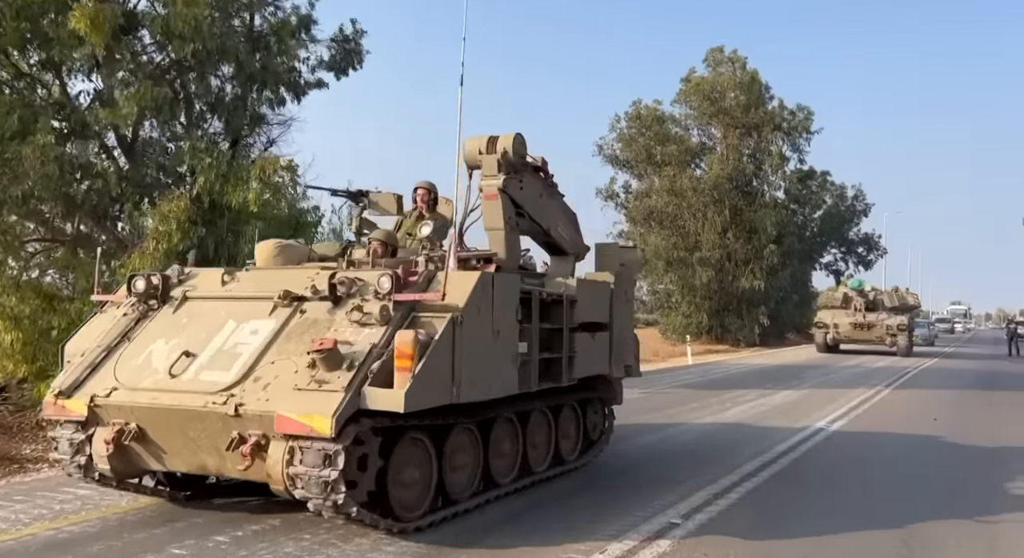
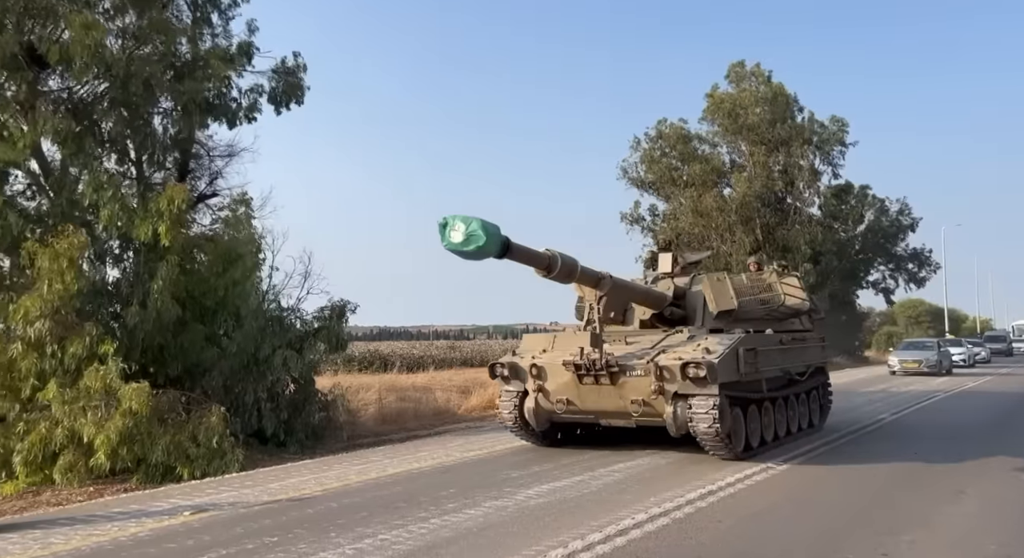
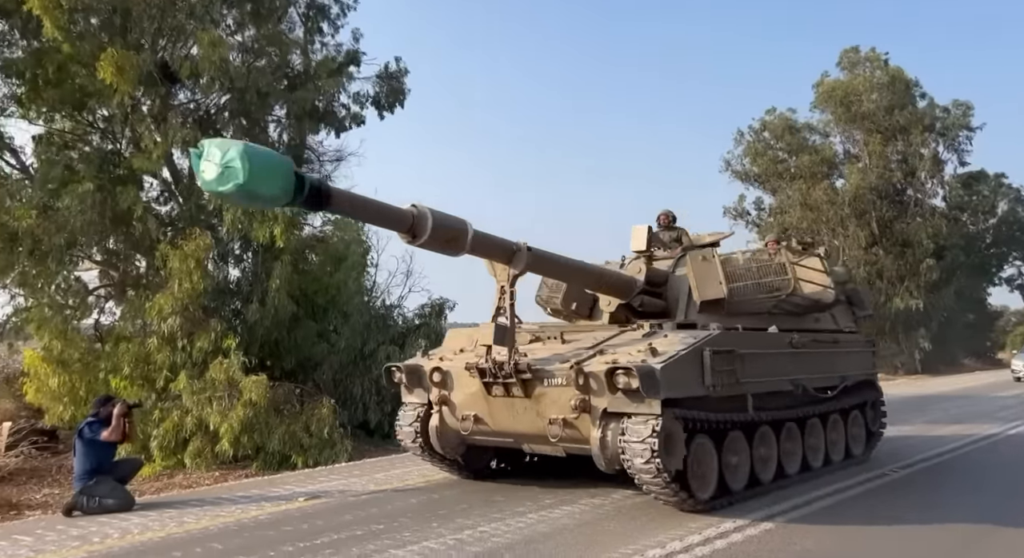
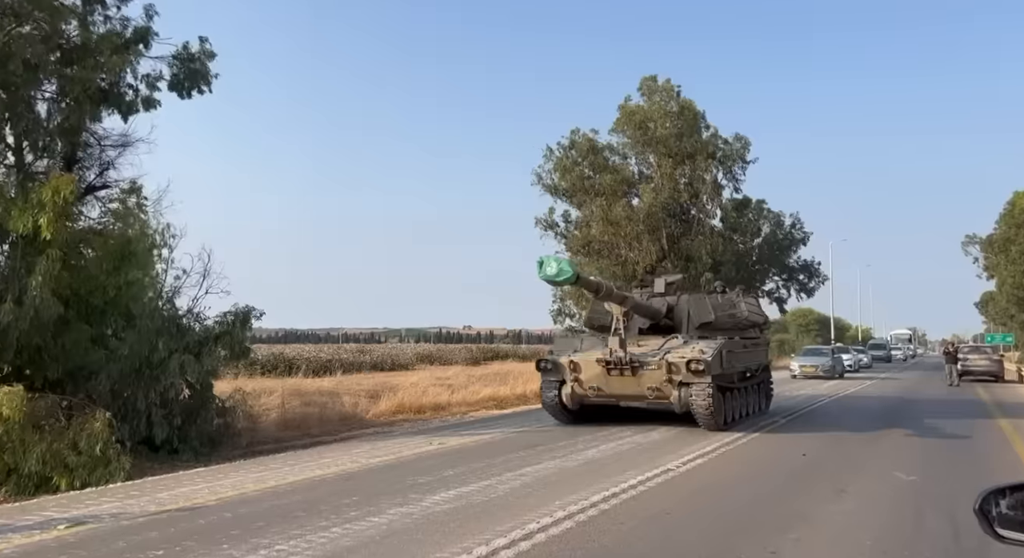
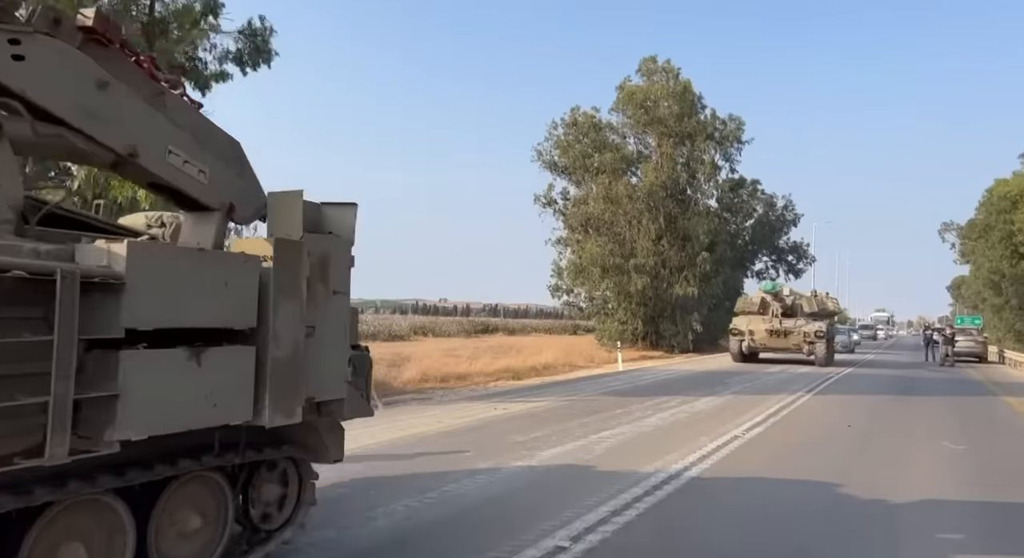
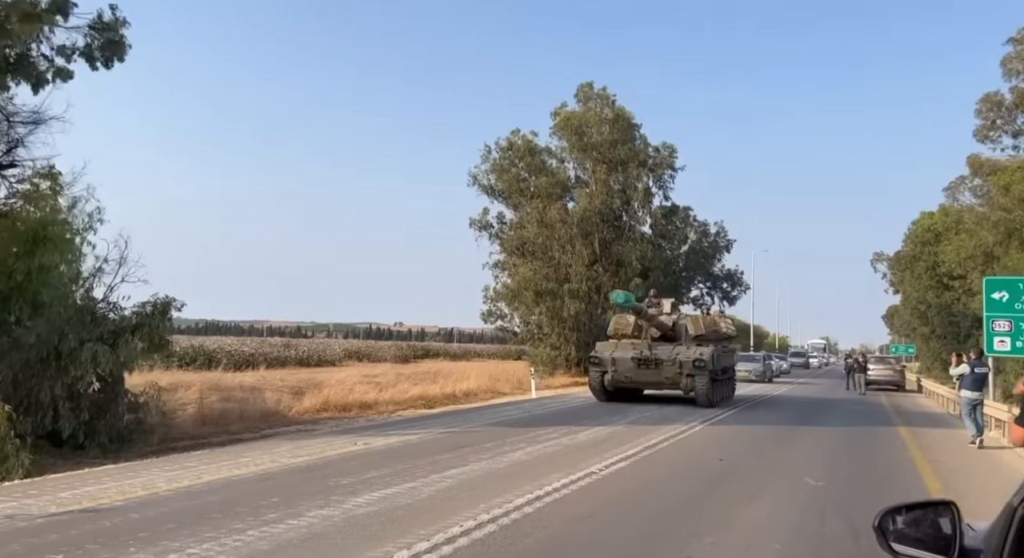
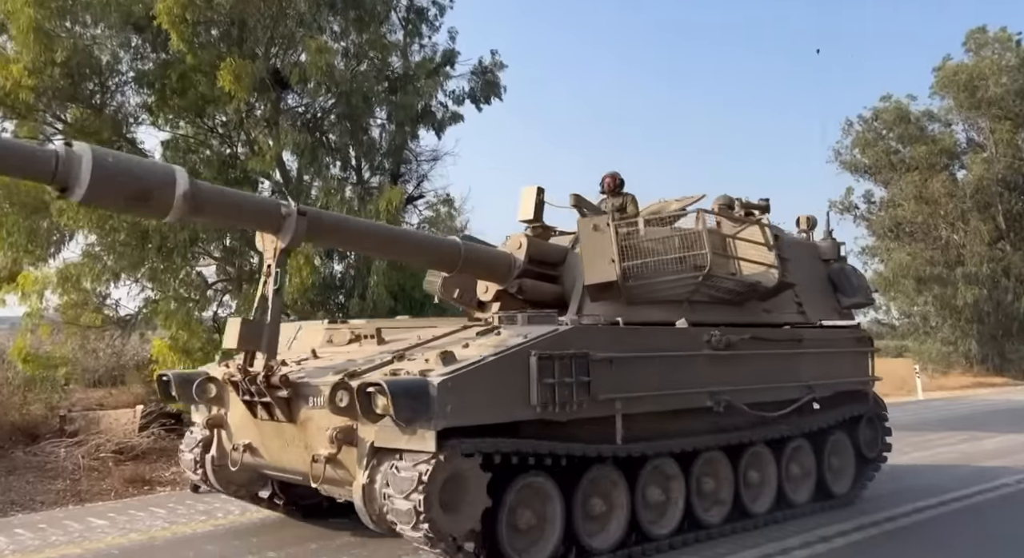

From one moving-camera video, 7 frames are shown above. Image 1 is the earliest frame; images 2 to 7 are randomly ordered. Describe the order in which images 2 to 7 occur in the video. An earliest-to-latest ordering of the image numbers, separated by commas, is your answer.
5, 6, 4, 2, 3, 7
